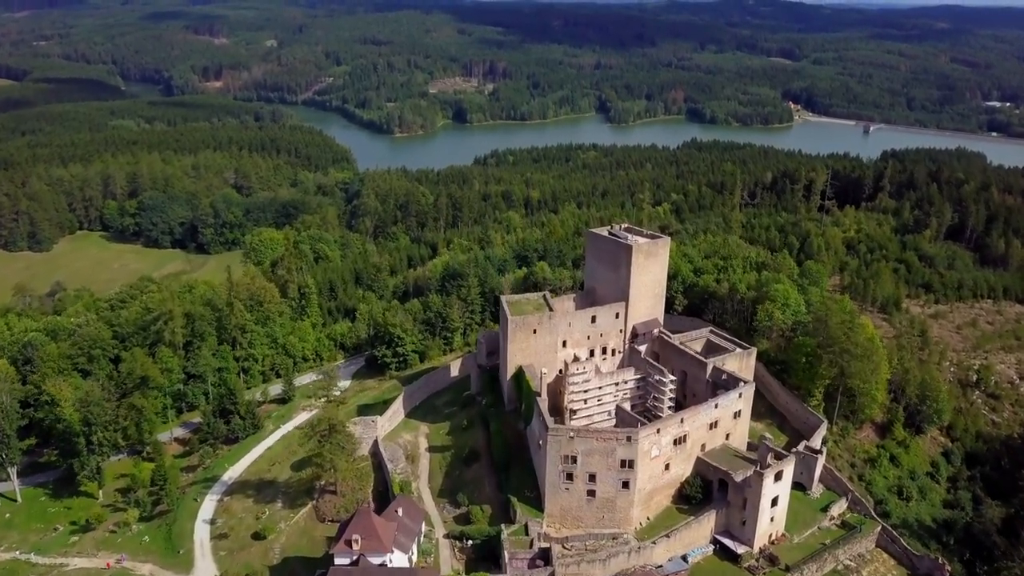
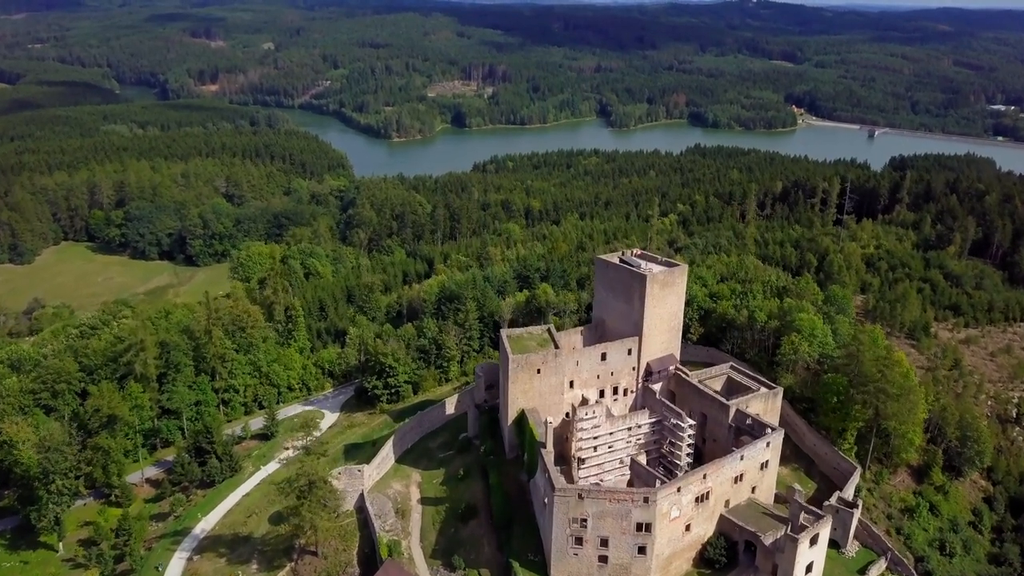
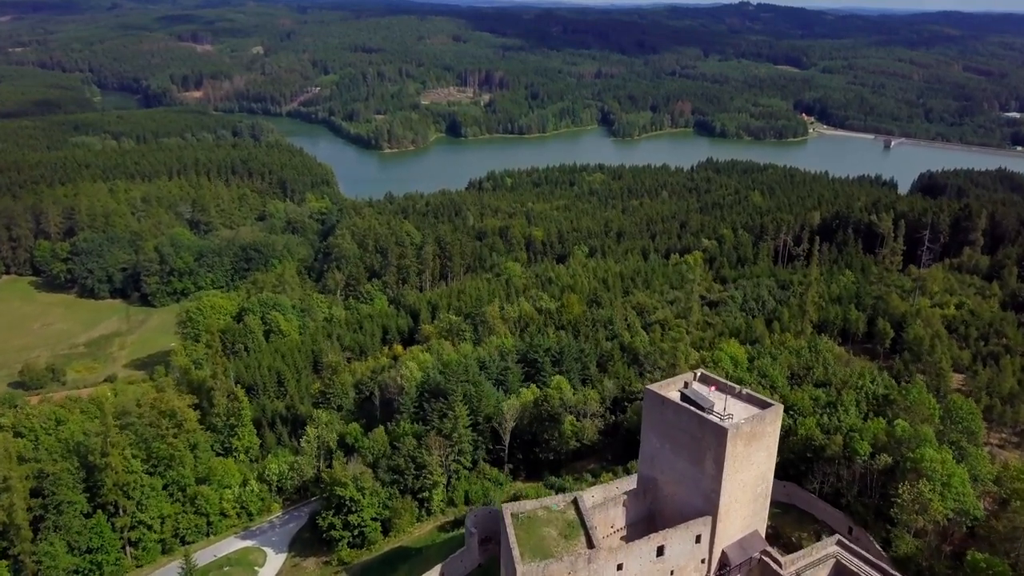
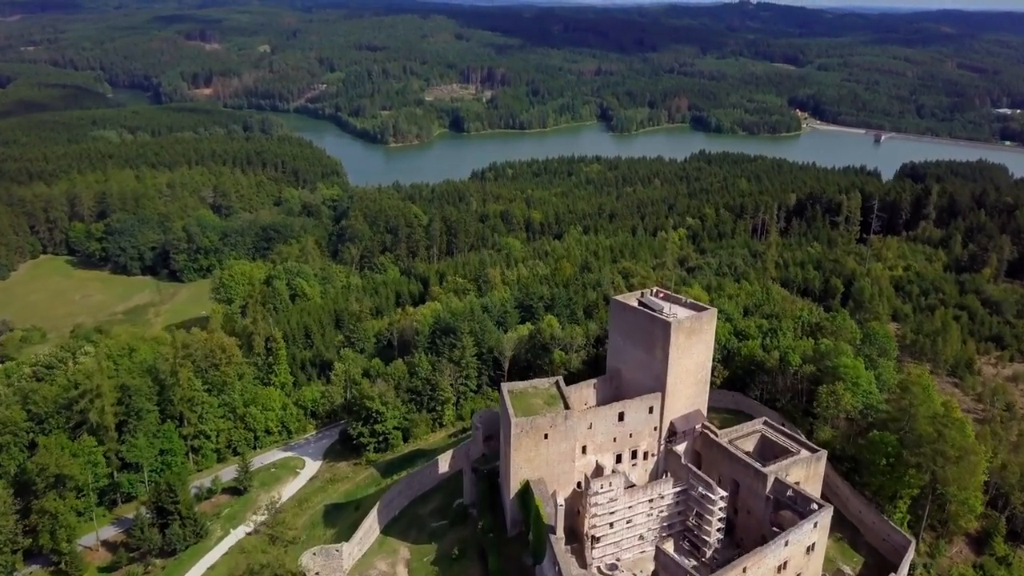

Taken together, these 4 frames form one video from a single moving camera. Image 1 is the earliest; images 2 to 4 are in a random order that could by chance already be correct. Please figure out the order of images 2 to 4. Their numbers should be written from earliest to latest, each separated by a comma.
2, 4, 3
